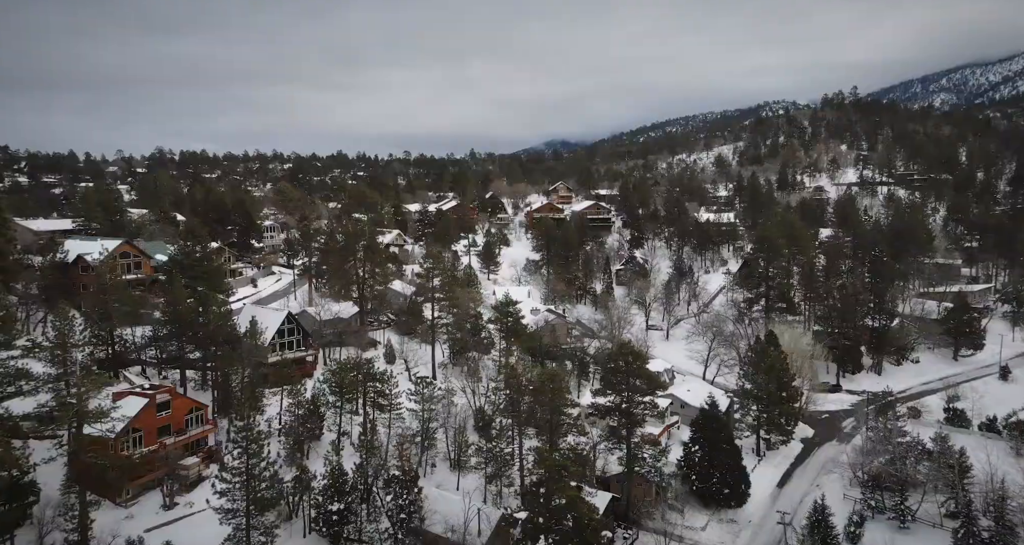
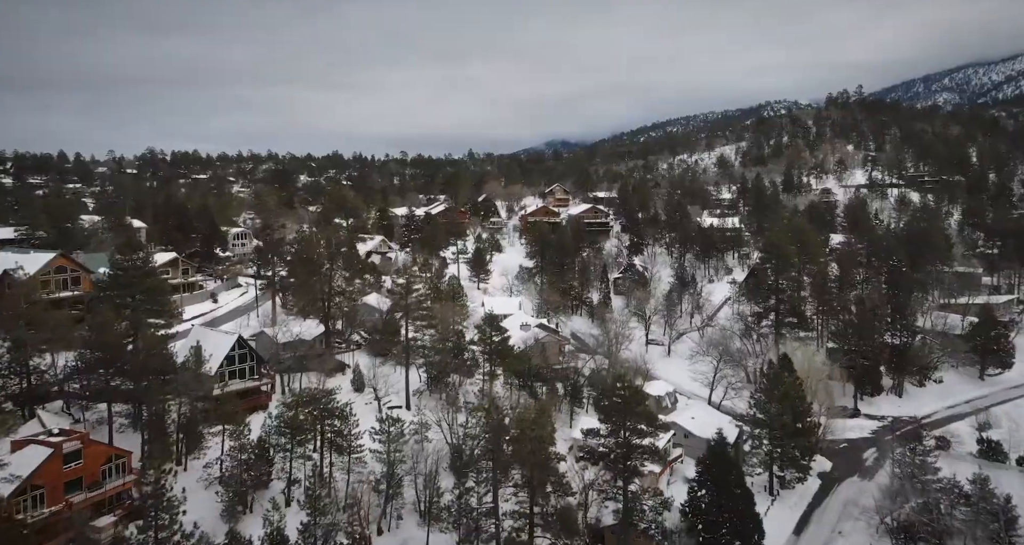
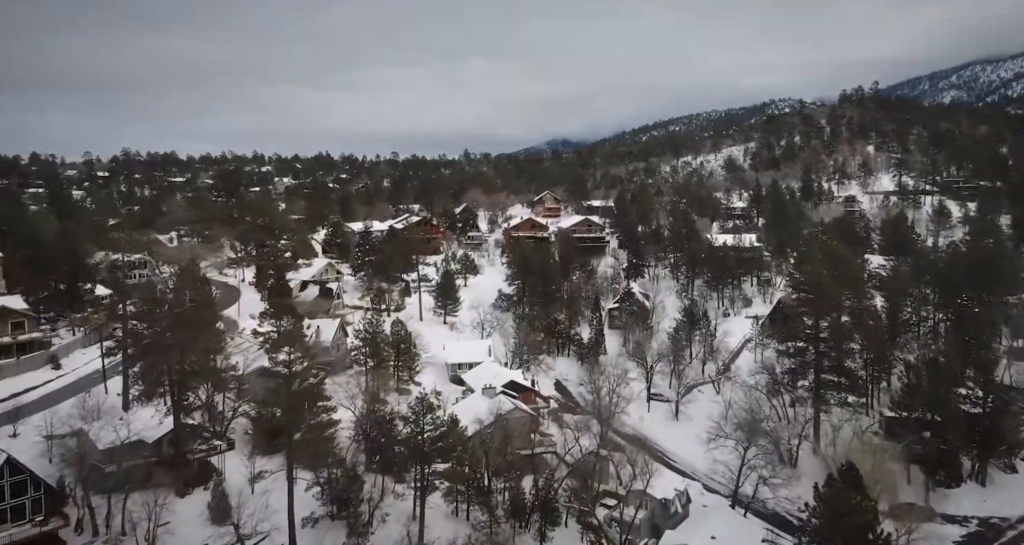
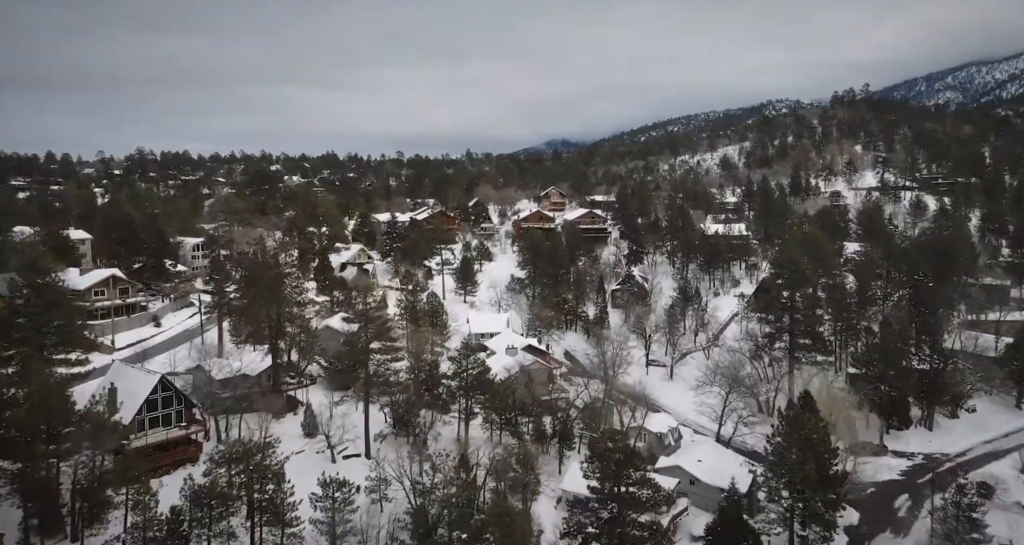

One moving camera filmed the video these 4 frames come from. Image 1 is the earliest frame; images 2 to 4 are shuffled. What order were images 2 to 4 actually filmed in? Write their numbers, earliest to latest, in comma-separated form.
2, 4, 3
